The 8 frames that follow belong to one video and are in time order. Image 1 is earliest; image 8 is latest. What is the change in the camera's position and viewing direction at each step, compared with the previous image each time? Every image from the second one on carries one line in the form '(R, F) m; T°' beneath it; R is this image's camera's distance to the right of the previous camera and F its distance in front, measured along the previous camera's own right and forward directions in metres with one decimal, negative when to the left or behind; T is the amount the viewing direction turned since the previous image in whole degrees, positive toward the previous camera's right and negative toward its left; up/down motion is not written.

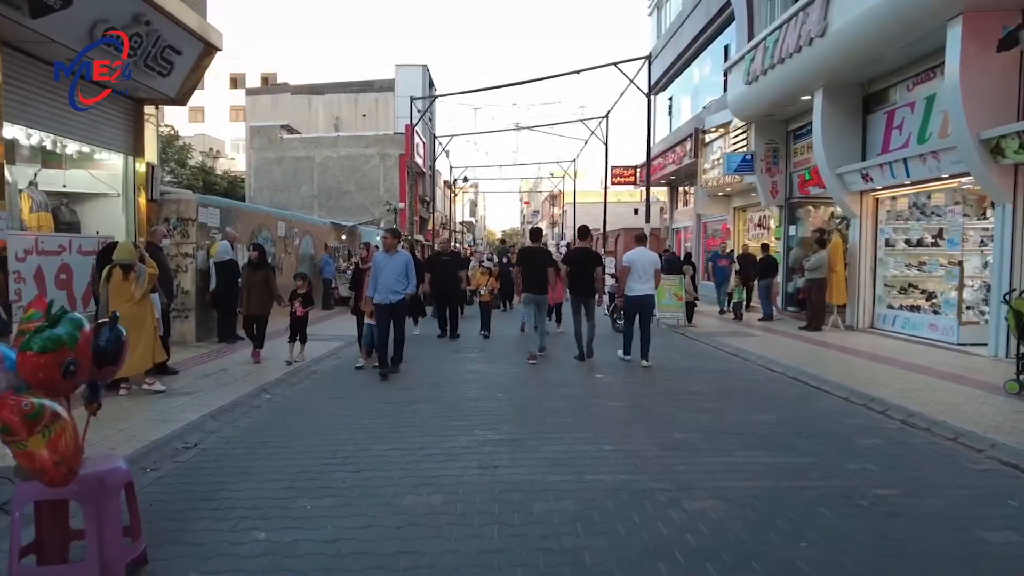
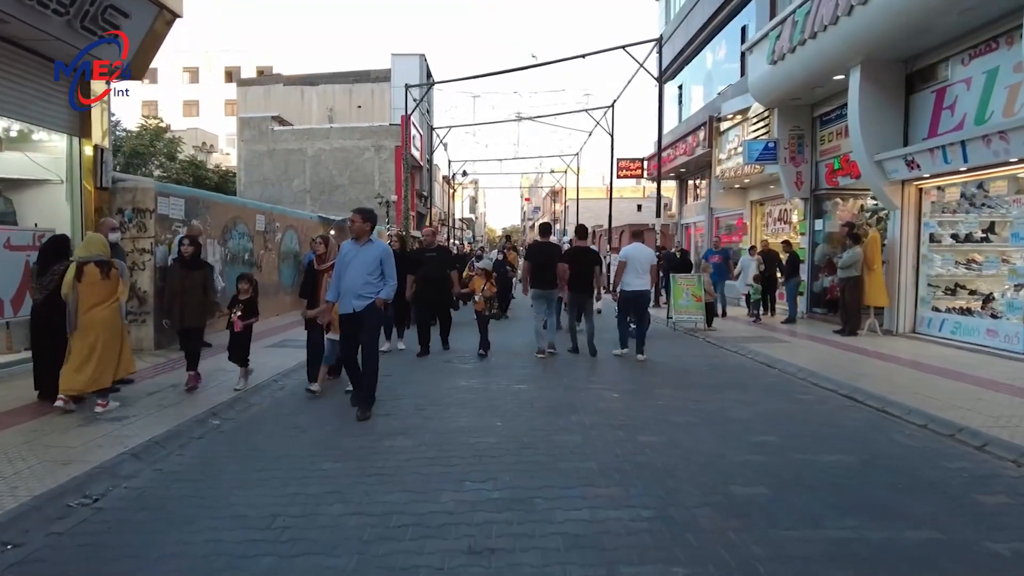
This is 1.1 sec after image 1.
(0.0, +1.6) m; 0°
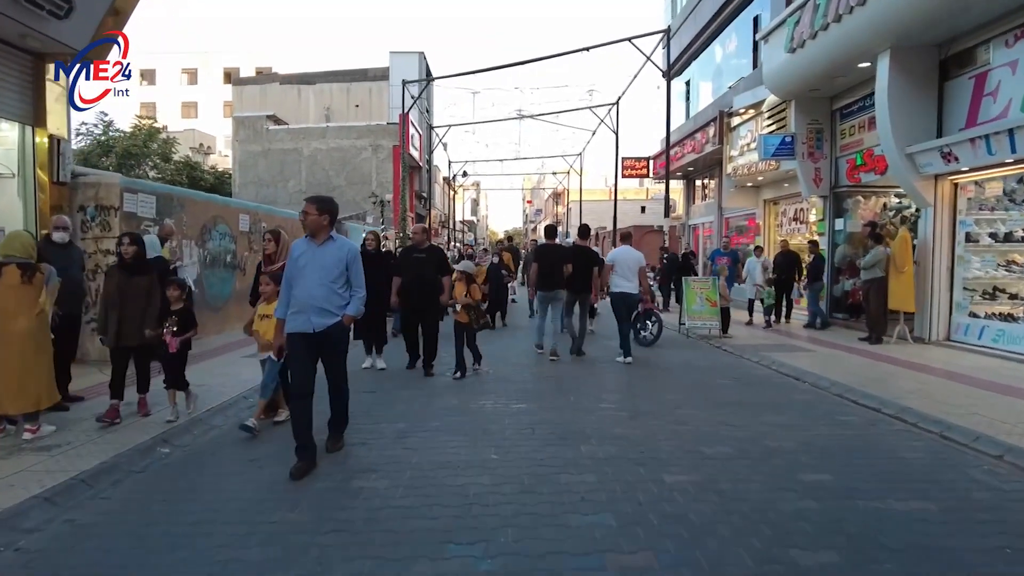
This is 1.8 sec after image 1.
(0.0, +1.1) m; 0°
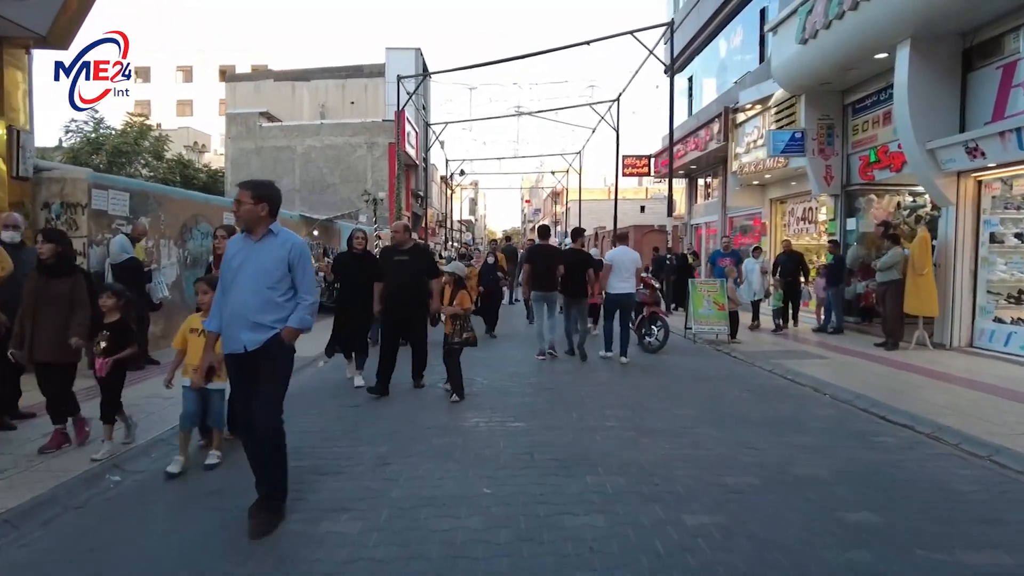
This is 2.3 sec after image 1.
(0.0, +0.7) m; 0°
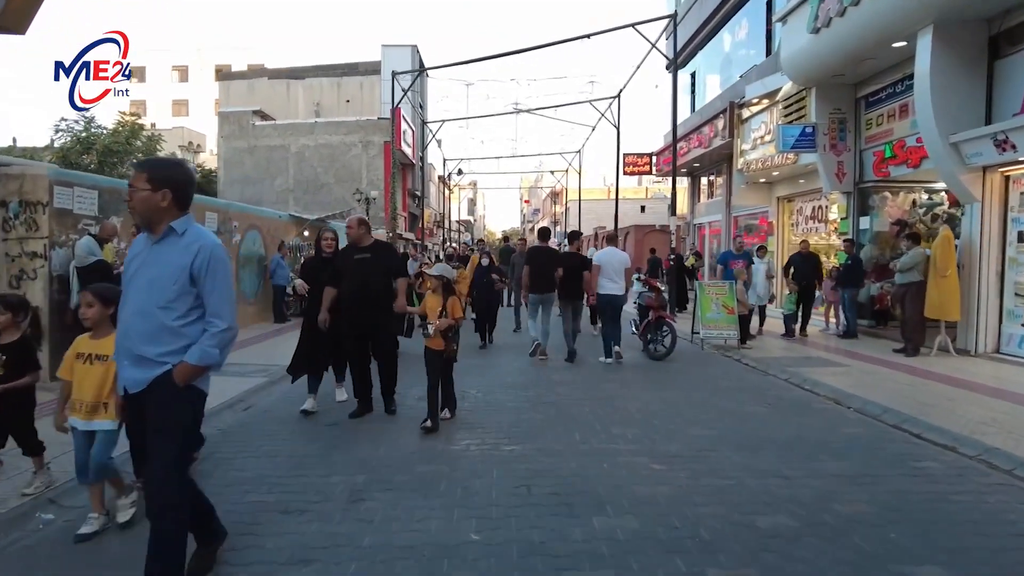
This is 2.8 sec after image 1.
(0.0, +0.7) m; 0°
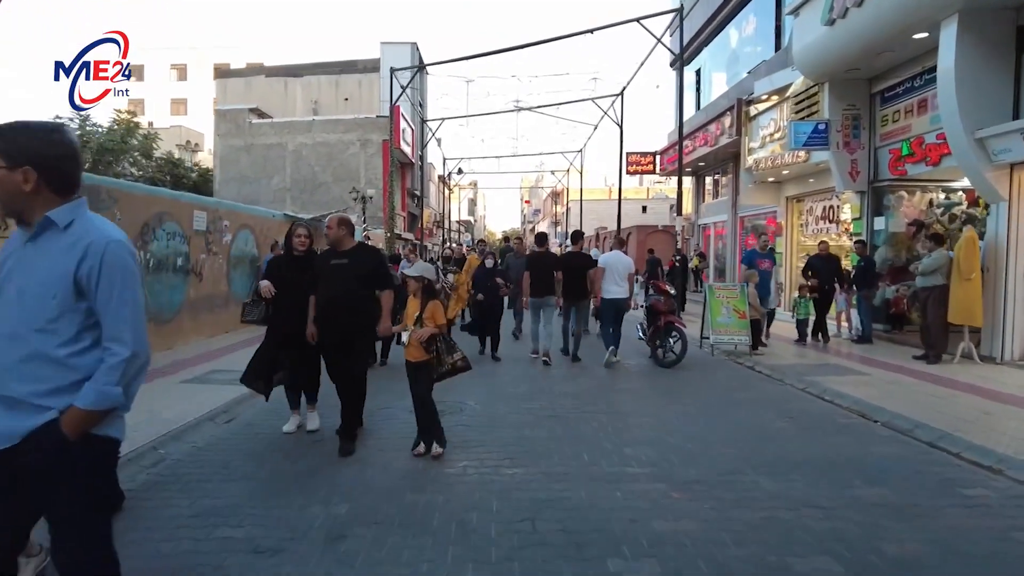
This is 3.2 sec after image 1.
(0.0, +0.6) m; 0°
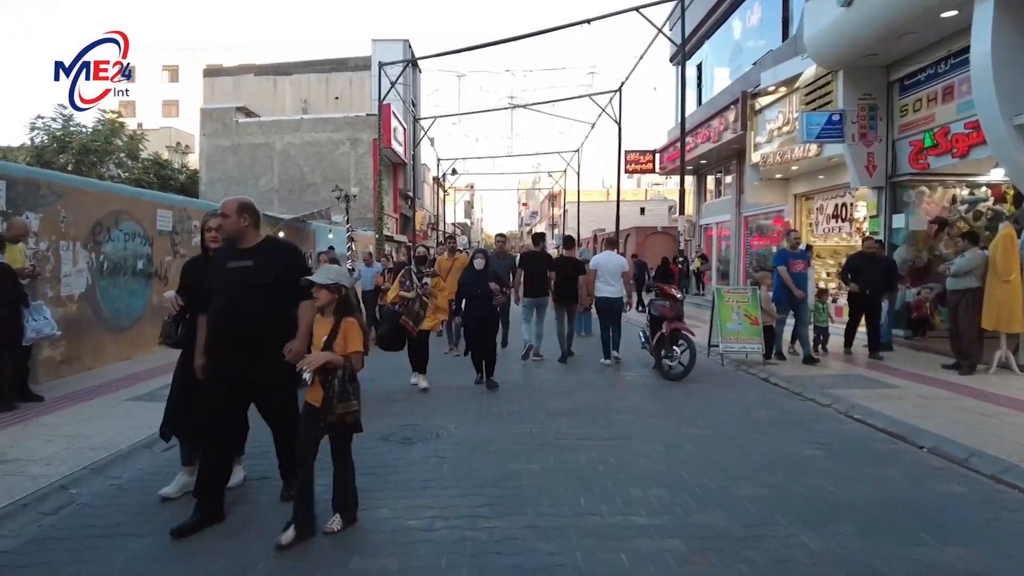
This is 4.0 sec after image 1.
(+0.1, +1.1) m; 0°
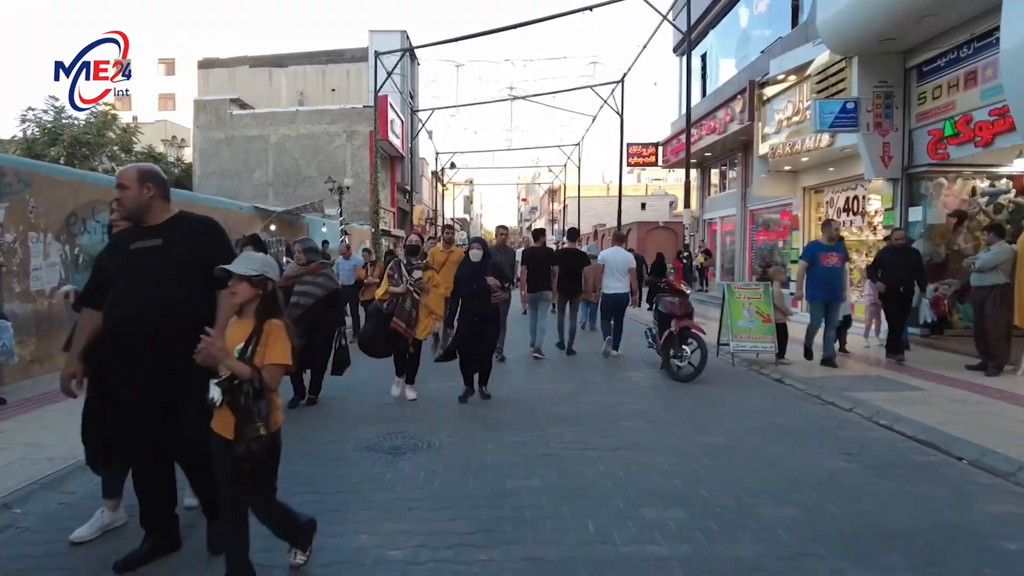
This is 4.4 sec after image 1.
(0.0, +0.6) m; 0°
